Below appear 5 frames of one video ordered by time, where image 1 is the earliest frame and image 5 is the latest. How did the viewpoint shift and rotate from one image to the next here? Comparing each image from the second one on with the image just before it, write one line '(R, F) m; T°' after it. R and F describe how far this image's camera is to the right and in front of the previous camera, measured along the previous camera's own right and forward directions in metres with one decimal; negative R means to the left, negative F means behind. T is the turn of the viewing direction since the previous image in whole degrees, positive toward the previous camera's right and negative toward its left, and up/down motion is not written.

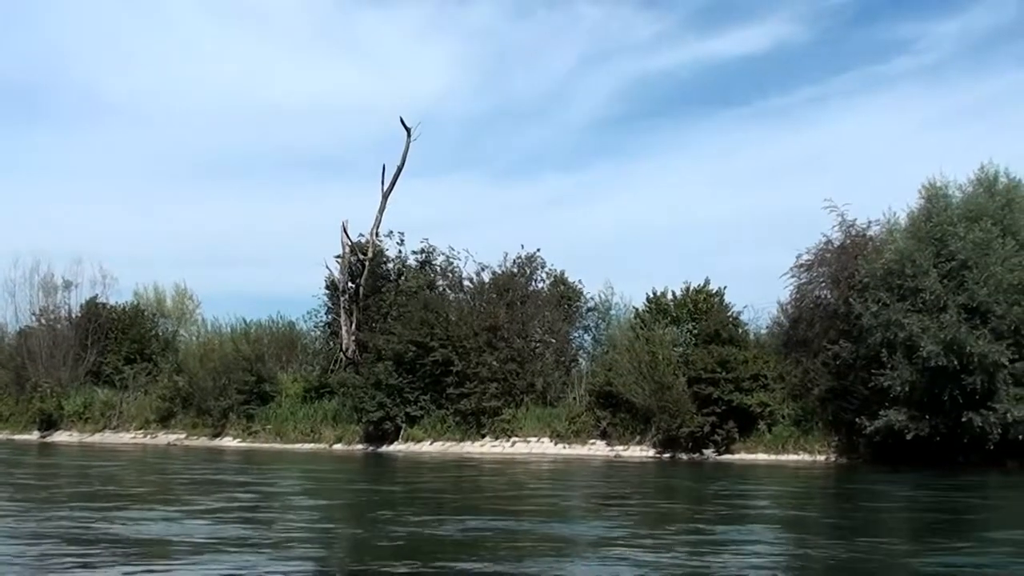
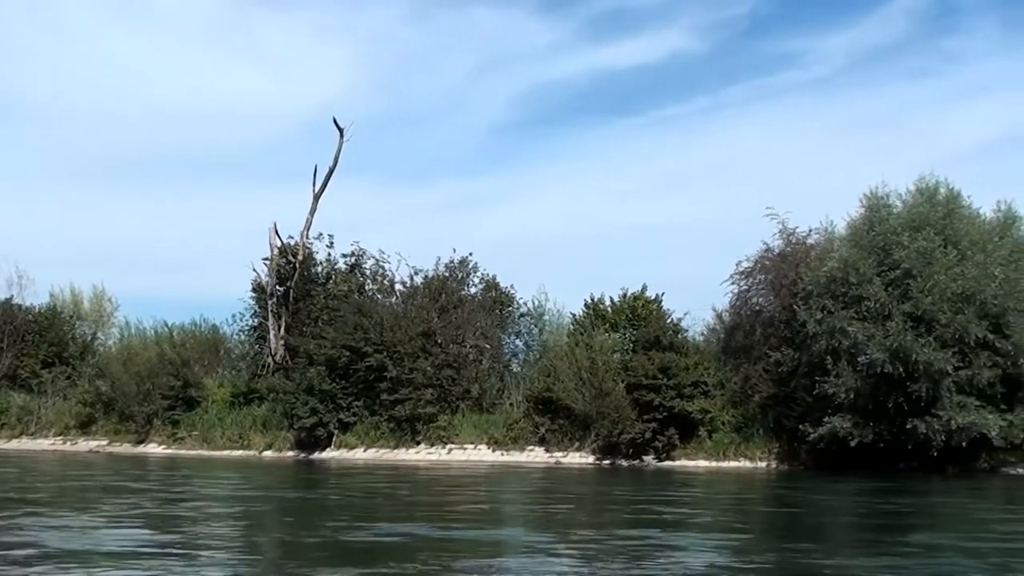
(-1.1, +0.4) m; +5°
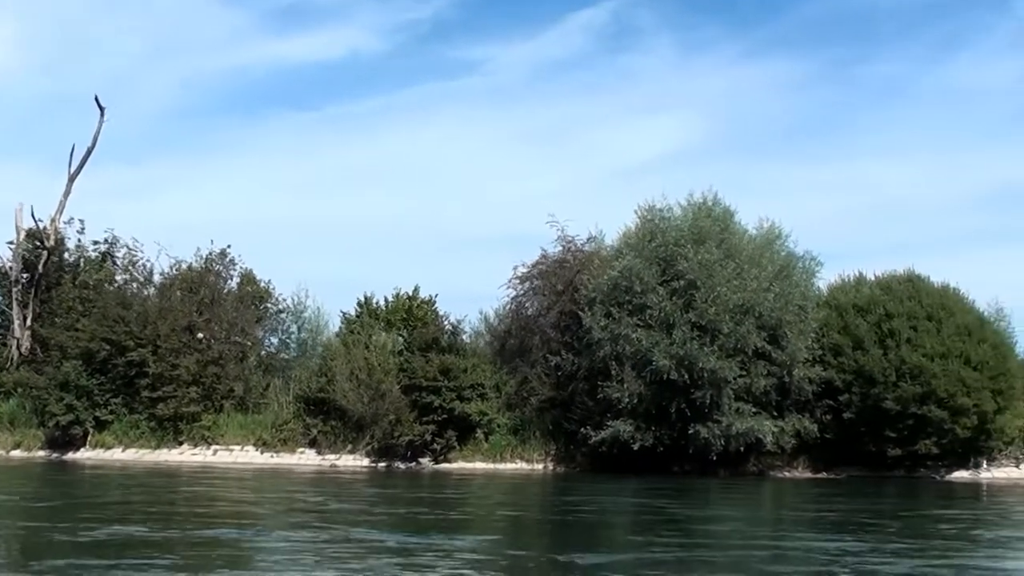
(-3.1, +0.7) m; +16°
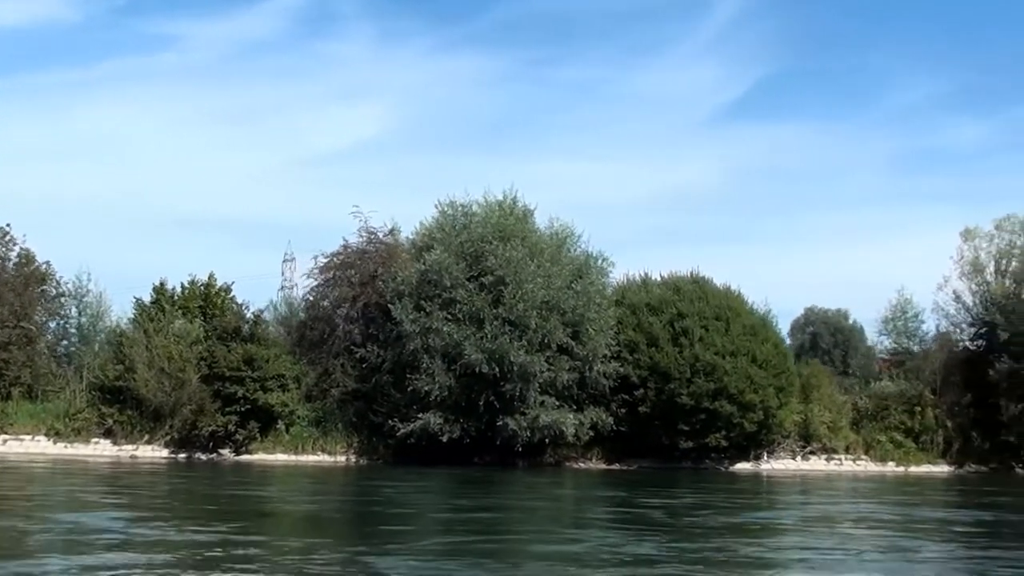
(-2.9, +0.2) m; +15°
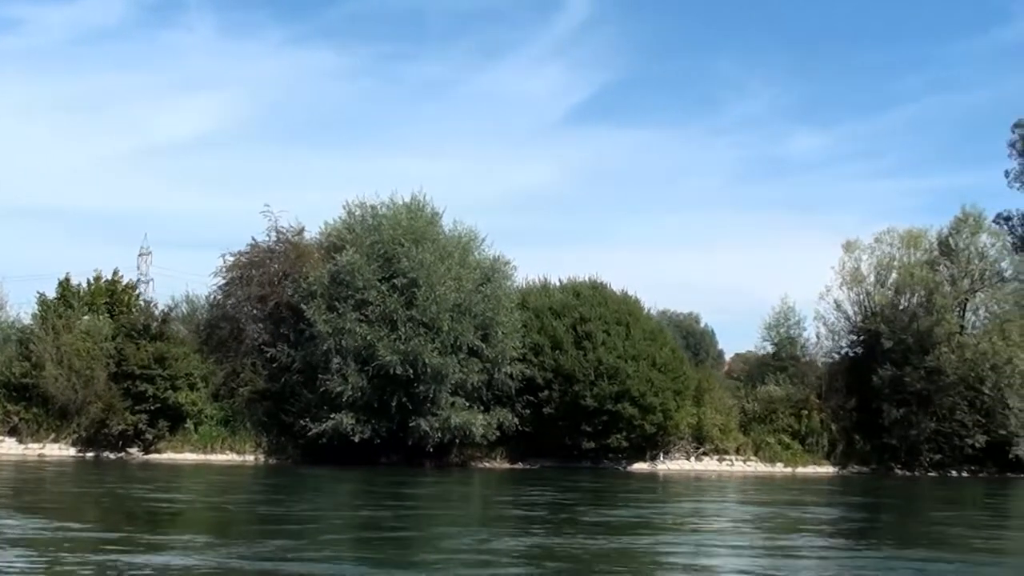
(-1.9, -0.2) m; +8°
